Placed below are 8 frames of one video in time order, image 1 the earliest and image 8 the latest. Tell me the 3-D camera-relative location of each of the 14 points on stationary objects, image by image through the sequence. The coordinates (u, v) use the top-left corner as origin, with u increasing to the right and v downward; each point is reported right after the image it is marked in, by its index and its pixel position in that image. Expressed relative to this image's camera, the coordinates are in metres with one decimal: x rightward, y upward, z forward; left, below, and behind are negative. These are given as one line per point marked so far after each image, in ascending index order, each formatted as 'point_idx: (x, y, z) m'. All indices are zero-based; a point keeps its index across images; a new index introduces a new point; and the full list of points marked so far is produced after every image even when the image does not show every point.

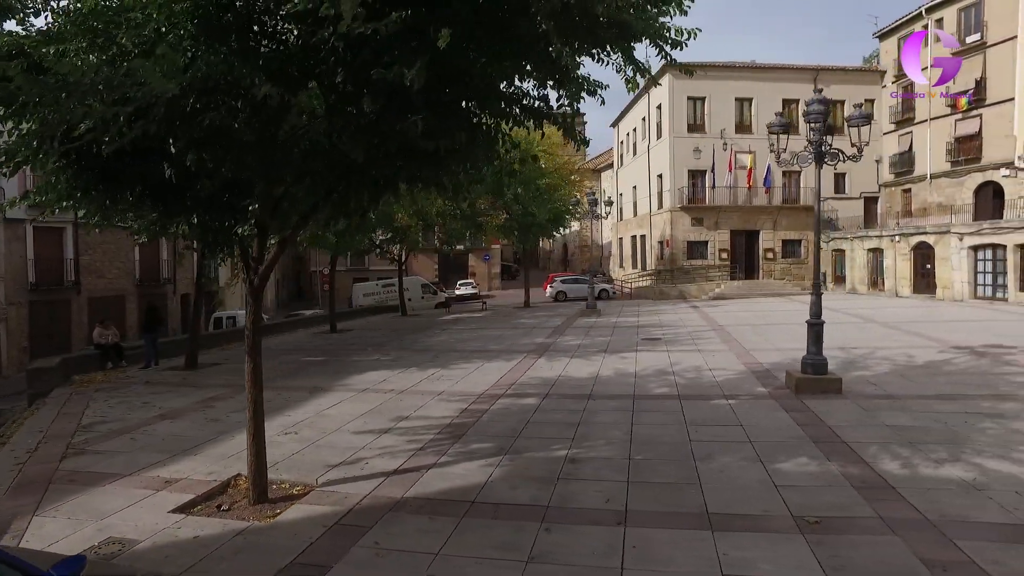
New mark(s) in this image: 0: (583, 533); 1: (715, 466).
0: (+0.5, -1.6, +4.8) m
1: (+1.7, -1.5, +6.1) m
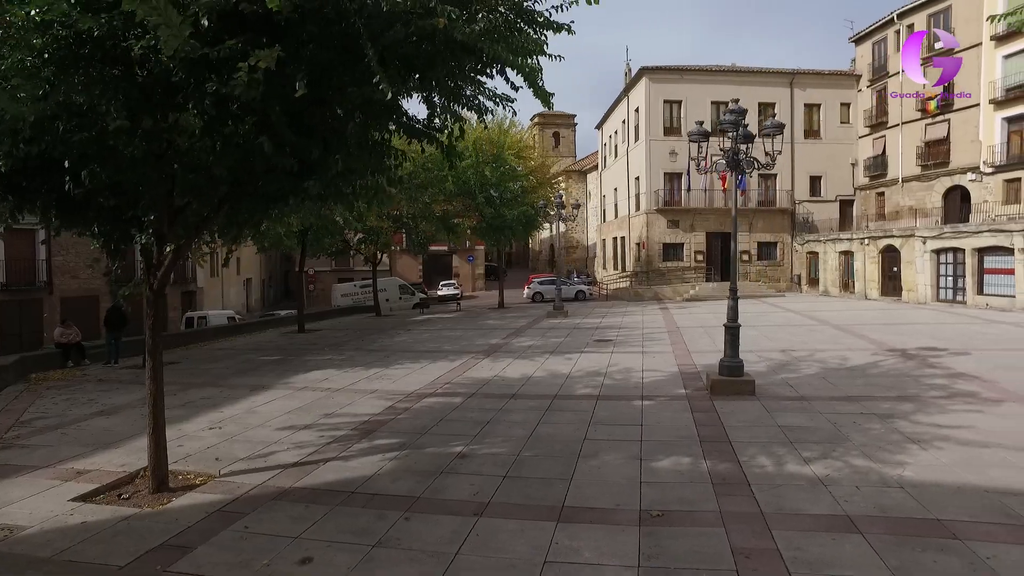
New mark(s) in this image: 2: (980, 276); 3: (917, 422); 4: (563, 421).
0: (-0.5, -1.7, +5.2) m
1: (+0.7, -1.6, +6.5) m
2: (+13.0, +0.3, +20.2) m
3: (+4.4, -1.4, +7.7) m
4: (+0.6, -1.5, +8.1) m
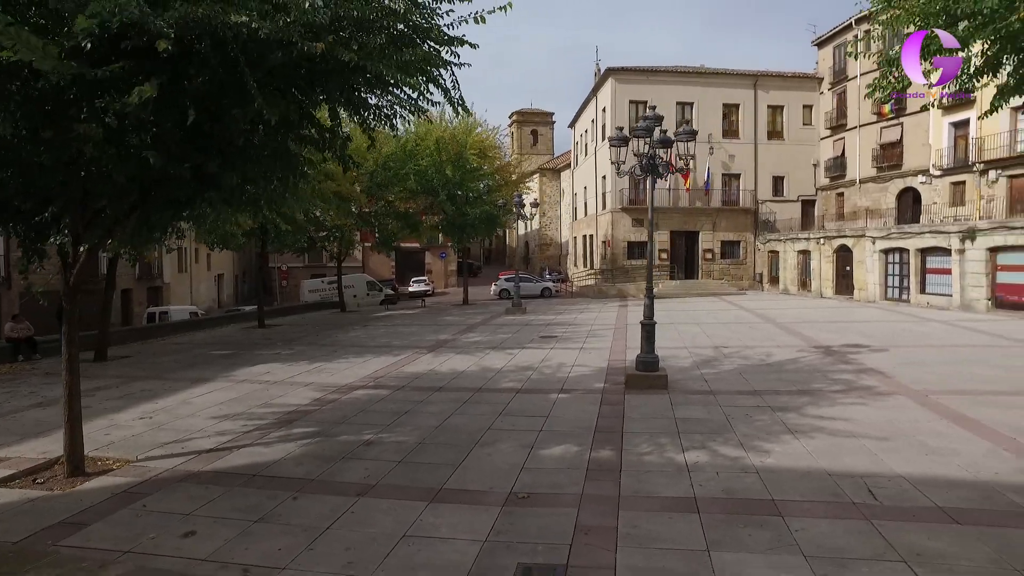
0: (-1.5, -1.7, +5.6) m
1: (-0.3, -1.6, +7.0) m
2: (+11.9, +0.4, +20.8) m
3: (+3.4, -1.4, +8.3) m
4: (-0.4, -1.5, +8.6) m
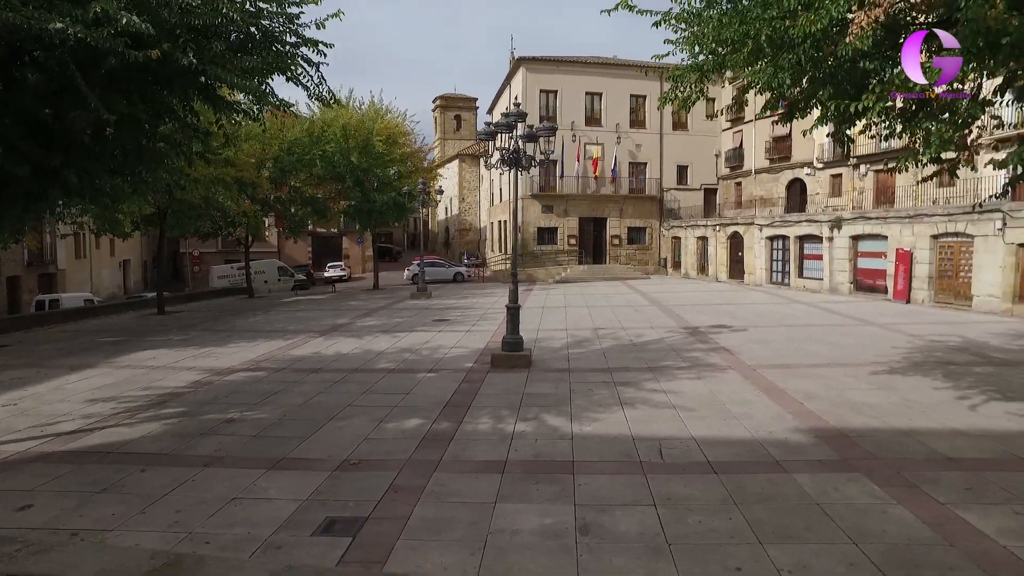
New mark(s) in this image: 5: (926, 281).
0: (-3.0, -1.6, +6.1) m
1: (-1.8, -1.4, +7.6) m
2: (+9.0, +0.8, +22.4) m
3: (+1.7, -1.2, +9.2) m
4: (-2.2, -1.3, +9.1) m
5: (+9.9, +0.2, +17.2) m
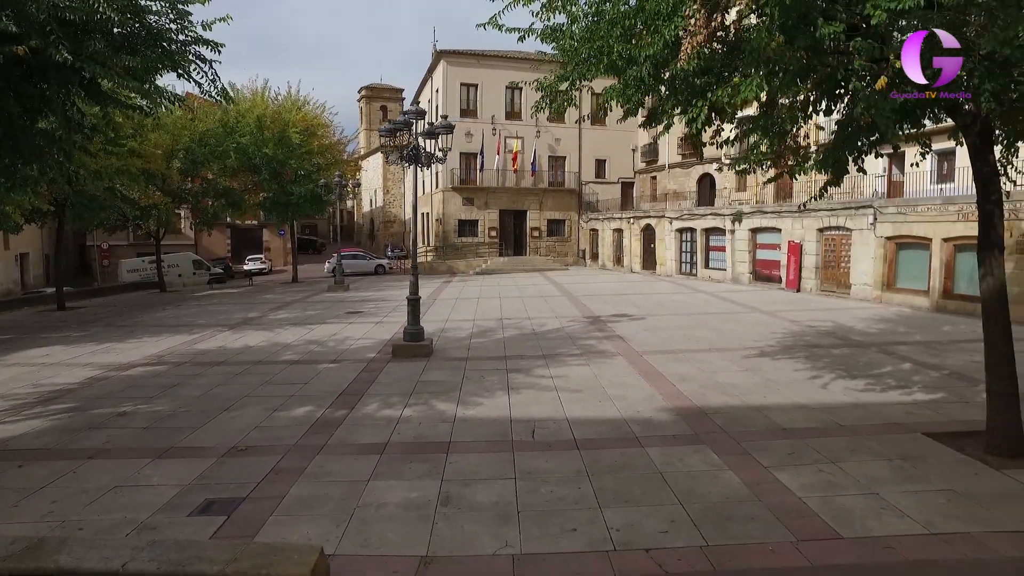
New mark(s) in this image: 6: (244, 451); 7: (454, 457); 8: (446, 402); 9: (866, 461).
0: (-4.0, -1.5, +6.3) m
1: (-3.1, -1.4, +7.8) m
2: (+6.4, +1.2, +23.5) m
3: (+0.3, -1.1, +9.7) m
4: (-3.5, -1.2, +9.3) m
5: (+7.7, +0.4, +18.5) m
6: (-2.4, -1.5, +6.6) m
7: (-0.5, -1.5, +6.2) m
8: (-0.7, -1.3, +8.1) m
9: (+2.9, -1.4, +5.9) m
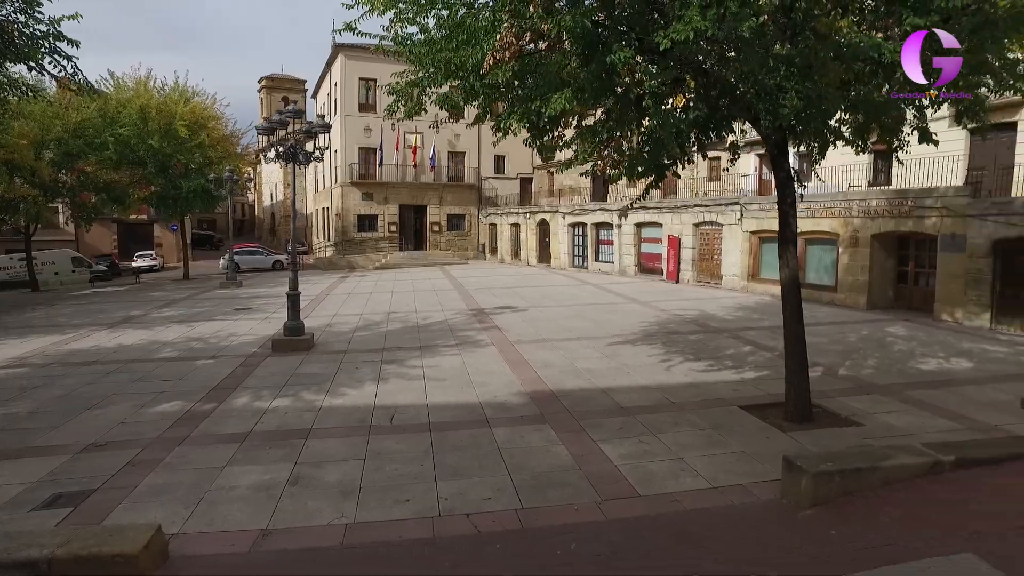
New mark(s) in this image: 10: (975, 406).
0: (-5.4, -1.5, +6.2) m
1: (-4.6, -1.4, +7.9) m
2: (+2.9, +1.4, +24.6) m
3: (-1.5, -1.0, +10.2) m
4: (-5.2, -1.2, +9.3) m
5: (+4.9, +0.7, +19.7) m
6: (-3.8, -1.5, +6.7) m
7: (-1.8, -1.4, +6.6) m
8: (-2.3, -1.2, +8.4) m
9: (+1.6, -1.3, +6.7) m
10: (+4.7, -1.2, +7.3) m
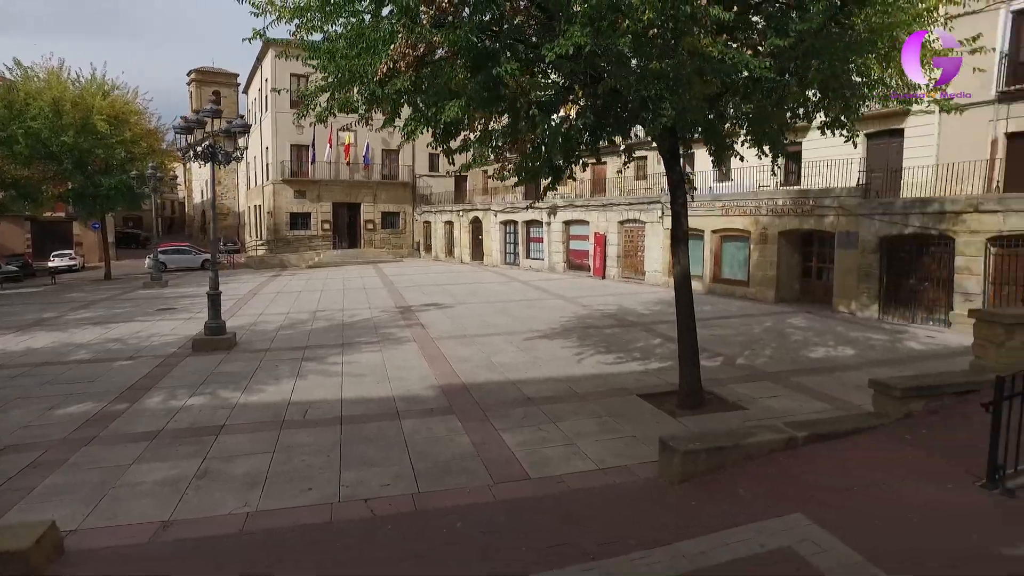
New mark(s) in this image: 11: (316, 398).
0: (-6.2, -1.6, +6.1) m
1: (-5.6, -1.4, +7.9) m
2: (+0.6, +1.5, +25.0) m
3: (-2.7, -1.0, +10.4) m
4: (-6.3, -1.2, +9.2) m
5: (+2.9, +0.8, +20.4) m
6: (-4.7, -1.5, +6.7) m
7: (-2.7, -1.4, +6.8) m
8: (-3.3, -1.2, +8.6) m
9: (+0.7, -1.3, +7.1) m
10: (+3.7, -1.1, +8.0) m
11: (-2.2, -1.3, +8.2) m
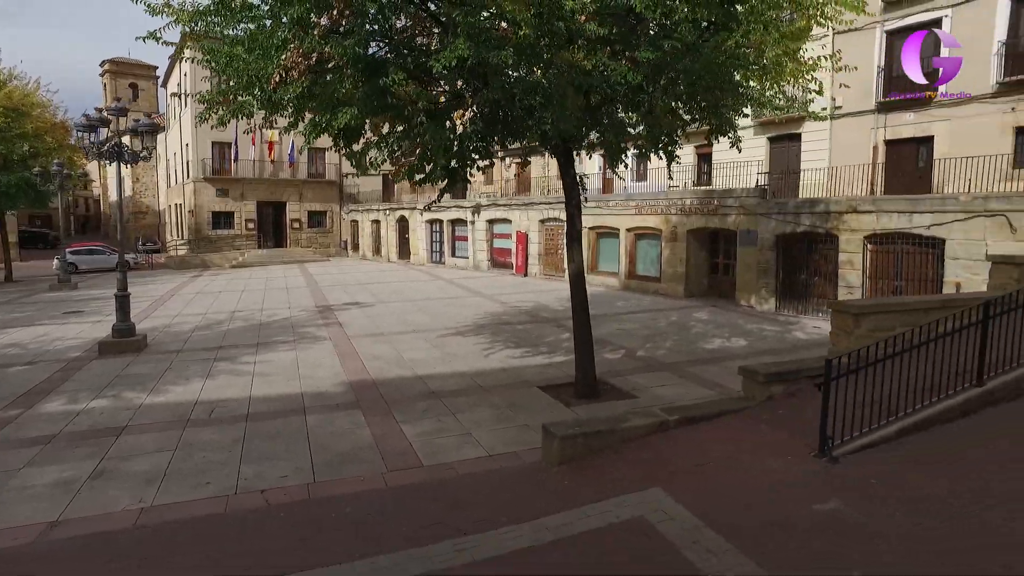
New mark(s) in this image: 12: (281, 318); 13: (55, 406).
0: (-7.1, -1.6, +5.9) m
1: (-6.6, -1.4, +7.7) m
2: (-2.0, +1.6, +25.3) m
3: (-3.9, -1.0, +10.4) m
4: (-7.5, -1.3, +9.0) m
5: (+0.7, +0.9, +20.9) m
6: (-5.6, -1.5, +6.6) m
7: (-3.7, -1.4, +6.8) m
8: (-4.4, -1.2, +8.6) m
9: (-0.3, -1.3, +7.4) m
10: (+2.6, -1.1, +8.6) m
11: (-3.3, -1.3, +8.3) m
12: (-4.4, -0.6, +14.0) m
13: (-5.1, -1.3, +8.2) m
